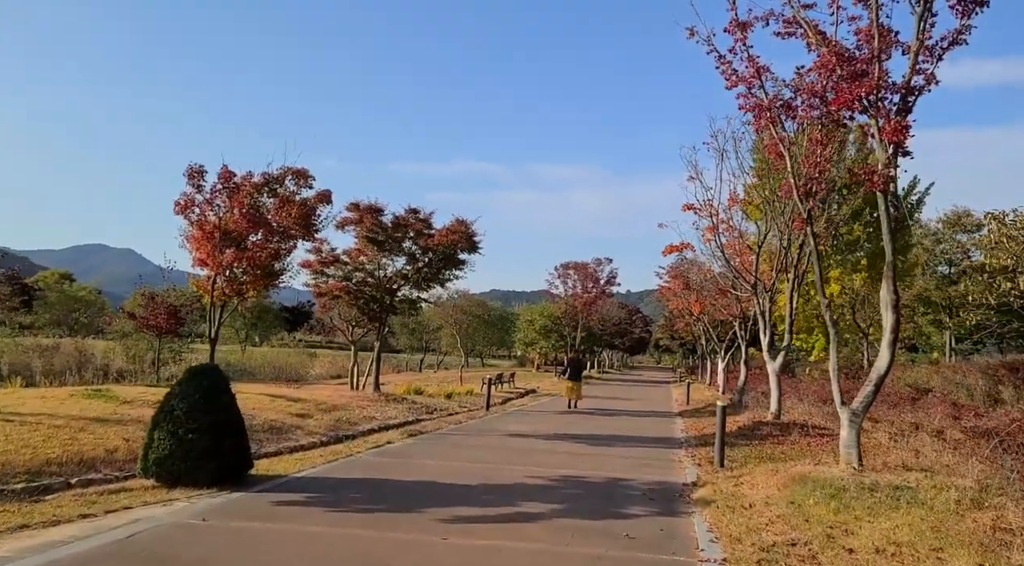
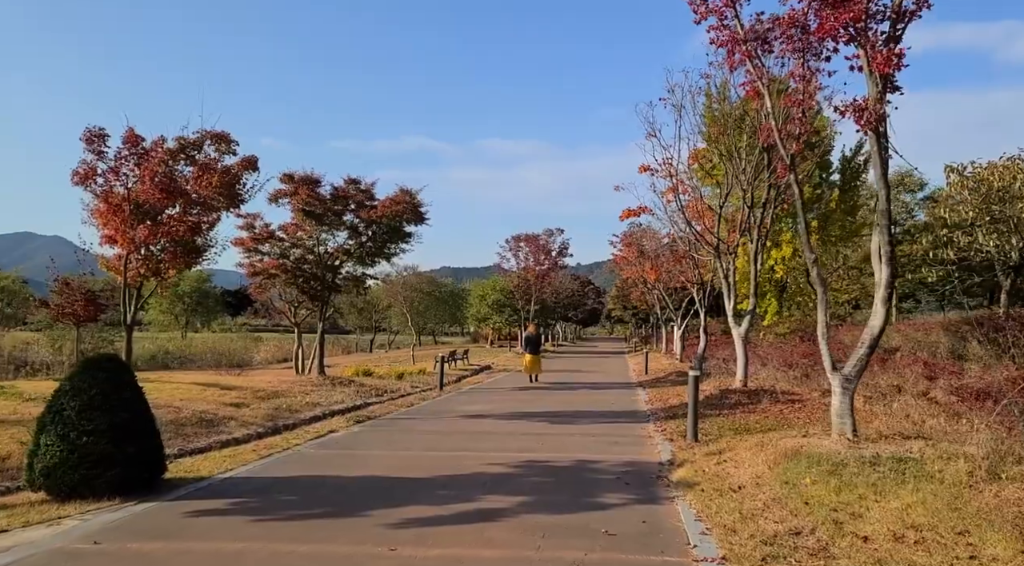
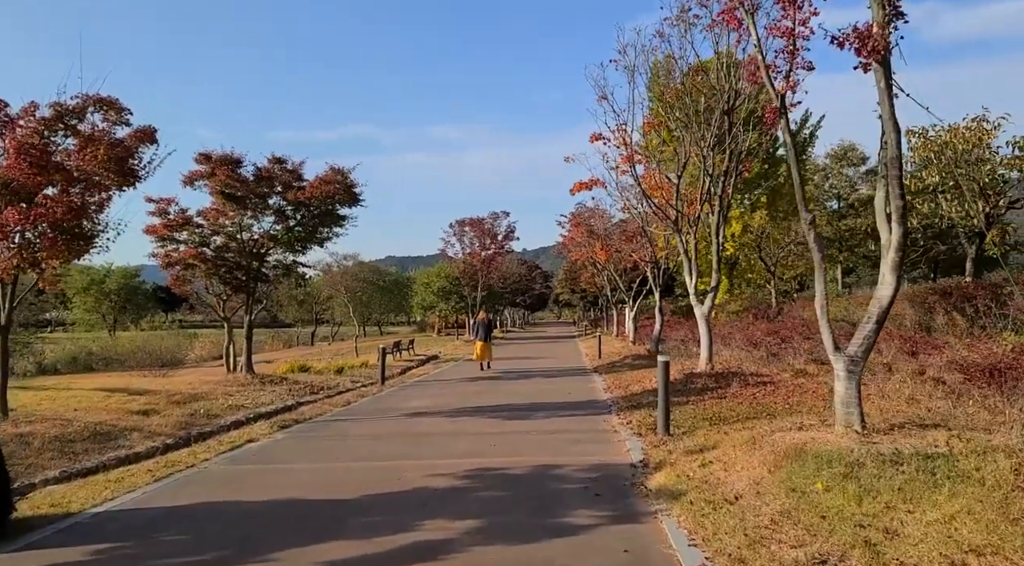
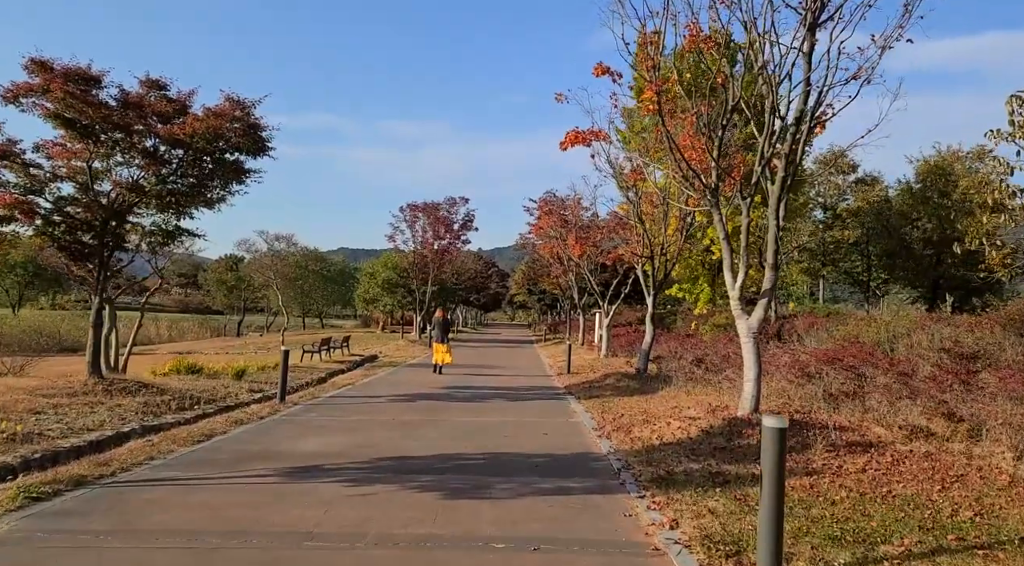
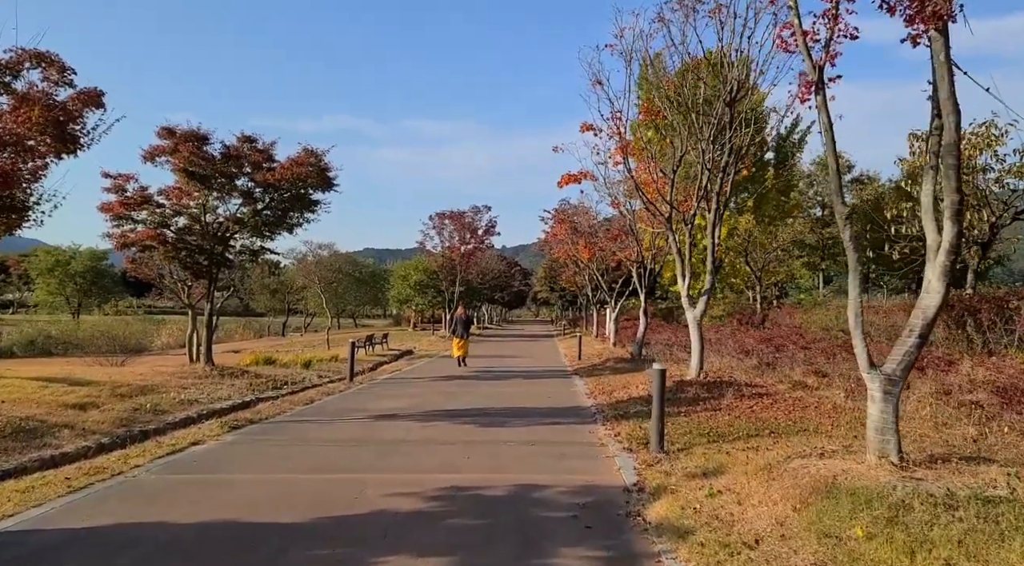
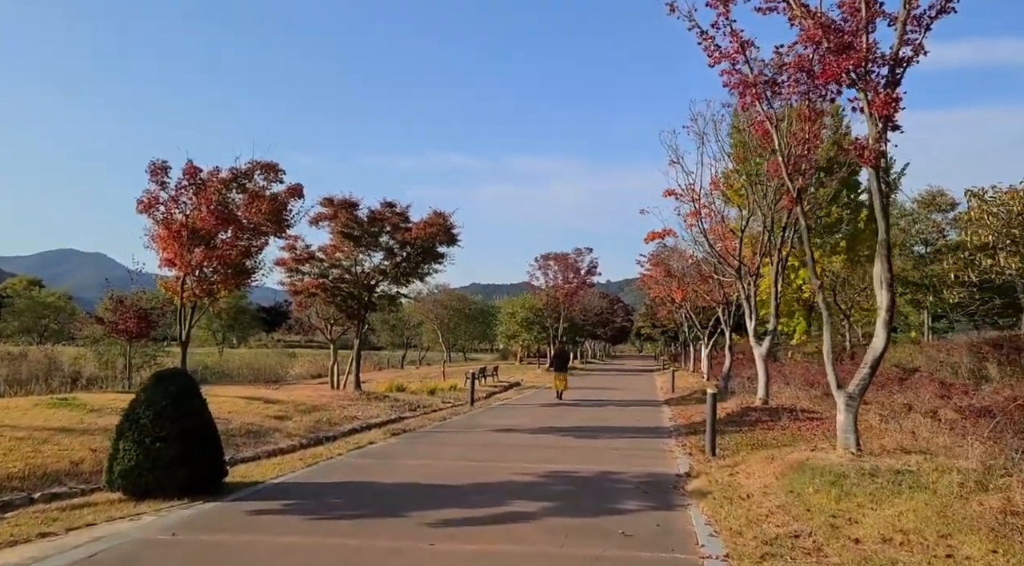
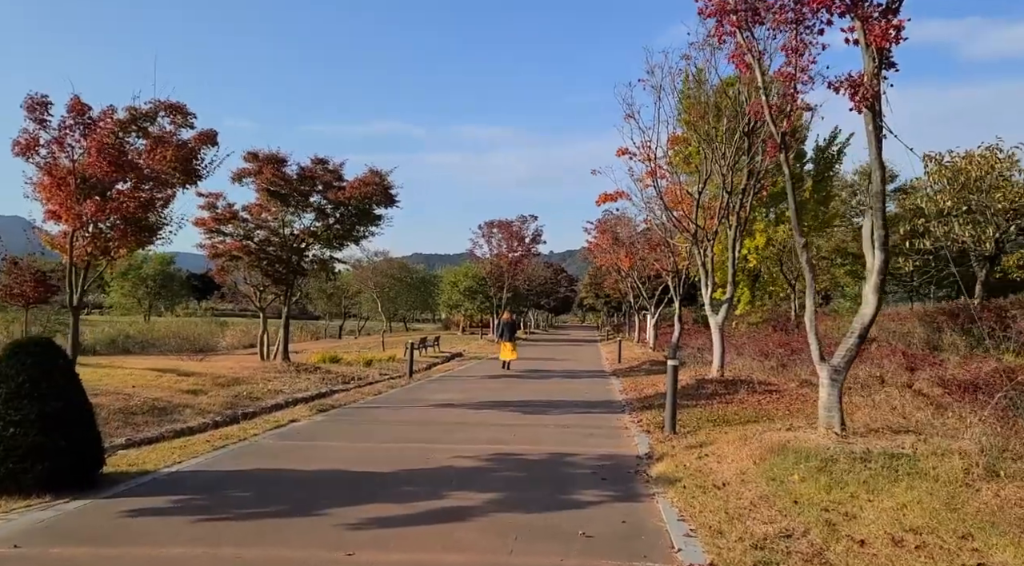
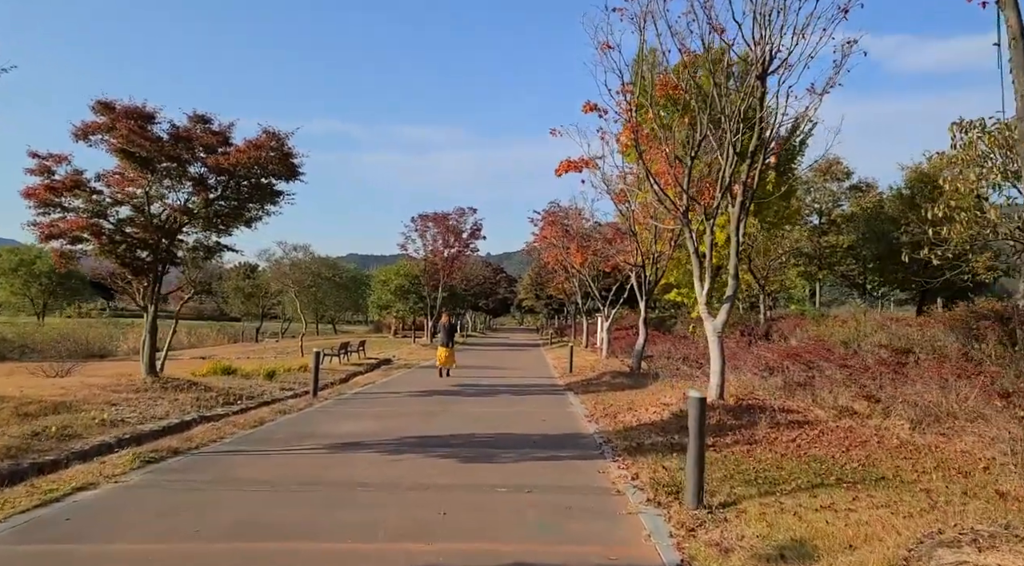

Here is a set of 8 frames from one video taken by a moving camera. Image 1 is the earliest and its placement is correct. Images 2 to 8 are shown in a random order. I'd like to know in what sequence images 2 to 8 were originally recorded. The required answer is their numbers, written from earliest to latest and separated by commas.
6, 2, 7, 3, 5, 8, 4
